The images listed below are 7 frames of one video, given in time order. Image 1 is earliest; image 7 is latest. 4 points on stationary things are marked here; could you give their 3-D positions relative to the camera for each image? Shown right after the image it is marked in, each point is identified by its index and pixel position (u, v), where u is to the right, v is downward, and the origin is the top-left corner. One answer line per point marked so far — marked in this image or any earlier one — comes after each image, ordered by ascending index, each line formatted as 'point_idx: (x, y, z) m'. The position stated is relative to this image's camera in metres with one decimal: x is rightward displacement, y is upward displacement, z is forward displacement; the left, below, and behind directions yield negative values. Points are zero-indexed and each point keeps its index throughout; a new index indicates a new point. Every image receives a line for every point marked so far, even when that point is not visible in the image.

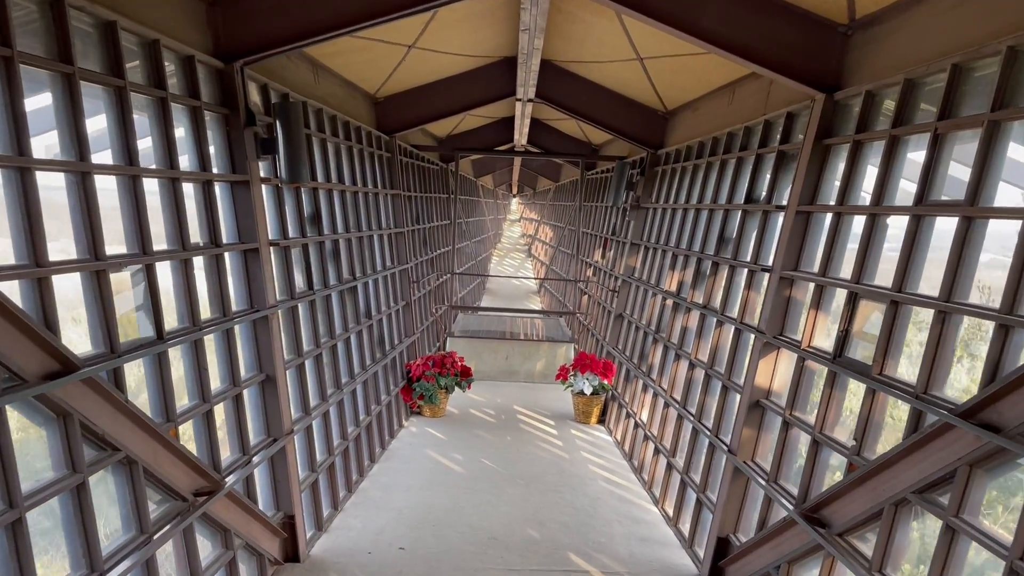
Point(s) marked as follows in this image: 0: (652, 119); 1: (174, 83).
0: (+1.2, +1.5, +7.5) m
1: (-1.5, +0.9, +3.7) m
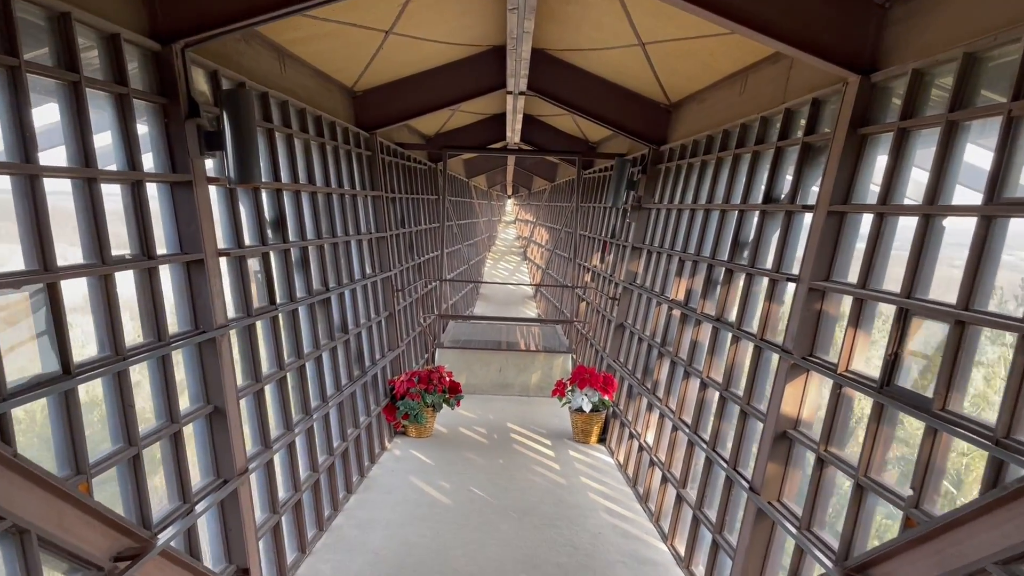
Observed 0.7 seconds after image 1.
0: (+1.2, +1.5, +6.9) m
1: (-1.6, +0.8, +3.1) m
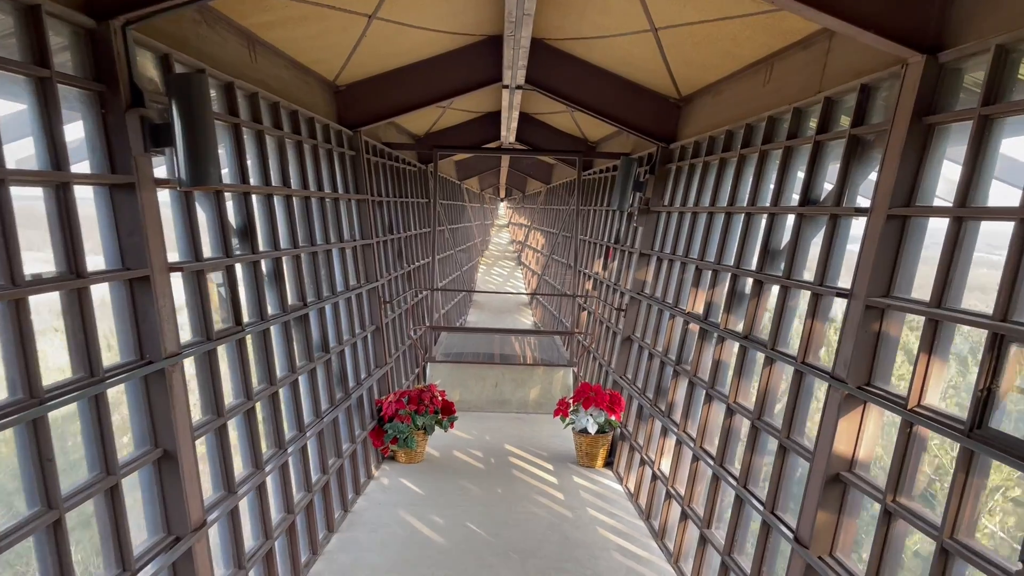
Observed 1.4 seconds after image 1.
0: (+1.1, +1.4, +6.3) m
1: (-1.5, +0.7, +2.5) m
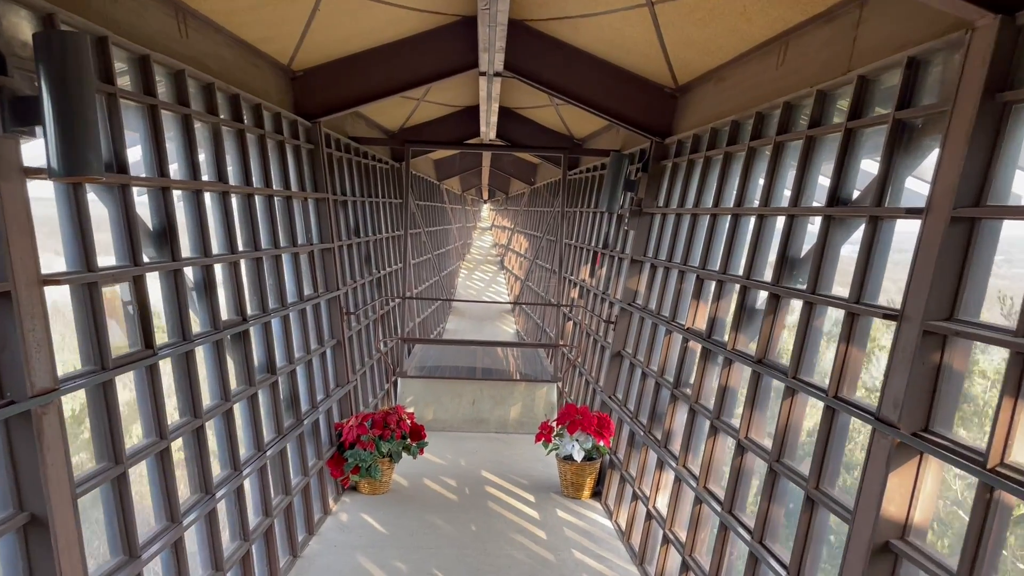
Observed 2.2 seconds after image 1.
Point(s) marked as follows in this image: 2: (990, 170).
0: (+1.0, +1.3, +5.7) m
1: (-1.6, +0.7, +1.9) m
2: (+1.4, +0.3, +2.4) m
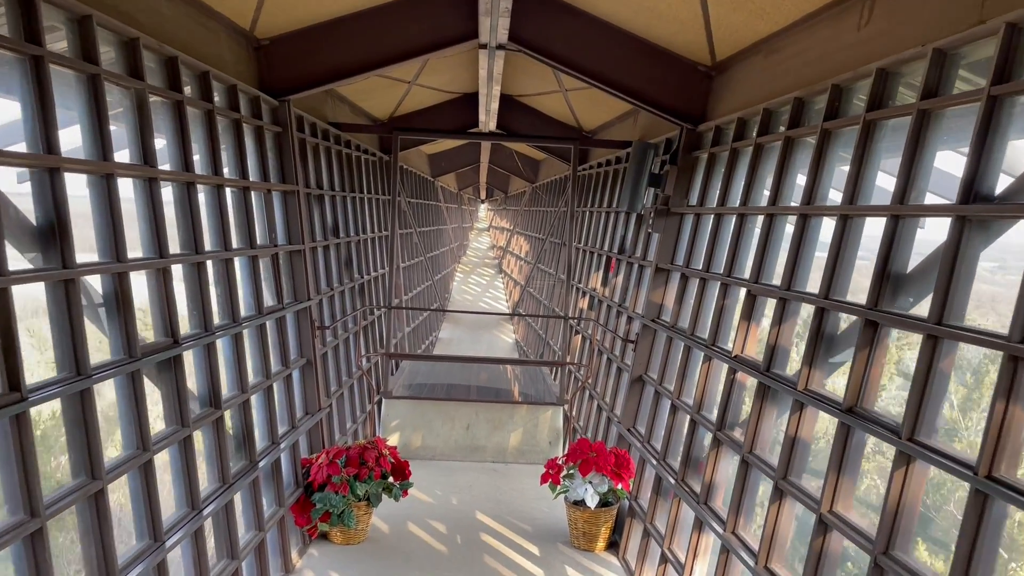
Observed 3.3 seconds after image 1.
0: (+1.0, +1.2, +4.8) m
1: (-1.6, +0.7, +1.0) m
2: (+1.4, +0.3, +1.5) m
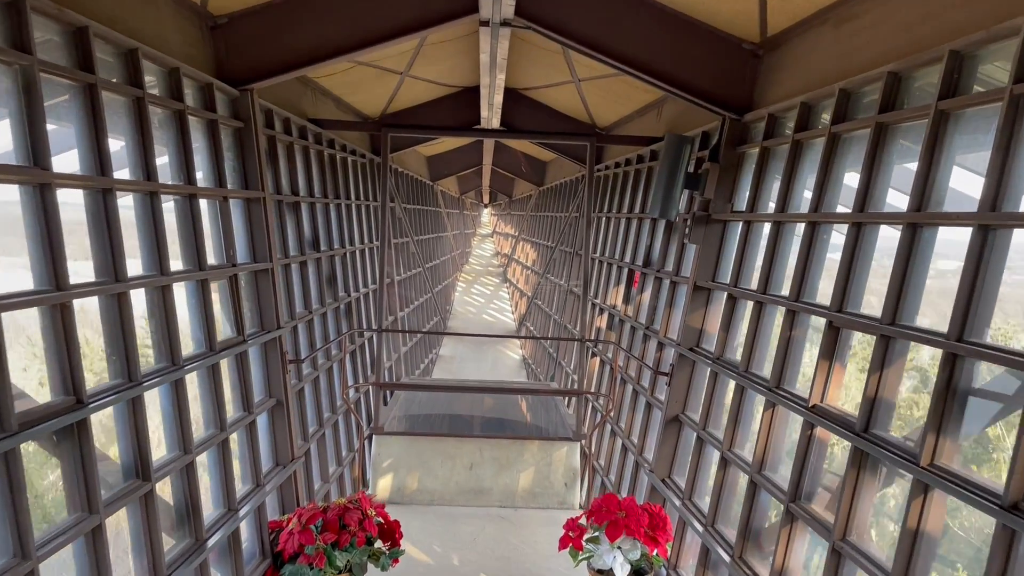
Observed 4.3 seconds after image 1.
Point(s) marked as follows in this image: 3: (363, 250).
0: (+1.1, +1.1, +4.0) m
1: (-1.6, +0.5, +0.2) m
2: (+1.4, +0.2, +0.7) m
3: (-1.1, +0.3, +6.3) m
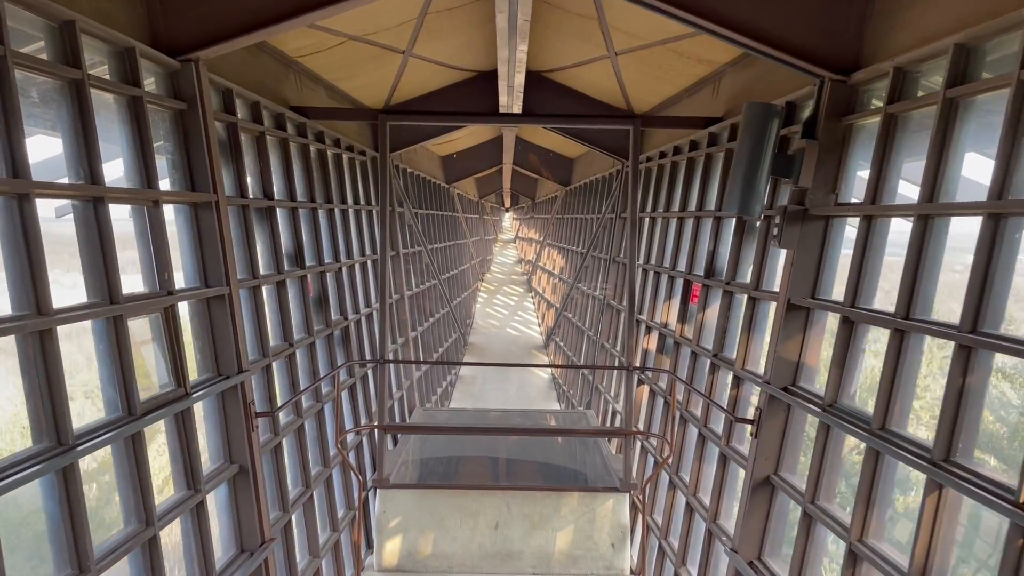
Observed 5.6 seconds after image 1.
0: (+1.2, +1.1, +3.0) m
1: (-1.6, +0.4, -0.8) m
2: (+1.5, +0.1, -0.3) m
3: (-0.9, +0.2, +5.3) m
